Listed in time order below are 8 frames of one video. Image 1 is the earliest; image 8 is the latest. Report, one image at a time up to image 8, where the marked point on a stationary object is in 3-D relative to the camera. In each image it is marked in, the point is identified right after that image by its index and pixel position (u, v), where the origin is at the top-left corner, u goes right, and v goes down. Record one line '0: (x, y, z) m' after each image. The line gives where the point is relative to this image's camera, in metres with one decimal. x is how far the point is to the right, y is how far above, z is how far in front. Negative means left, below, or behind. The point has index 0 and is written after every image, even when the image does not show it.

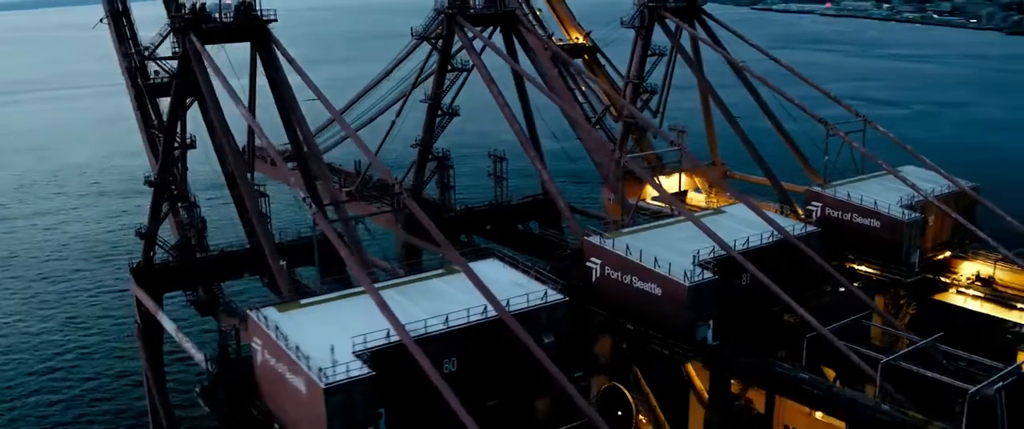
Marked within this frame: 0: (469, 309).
0: (-0.4, -0.9, +11.3) m
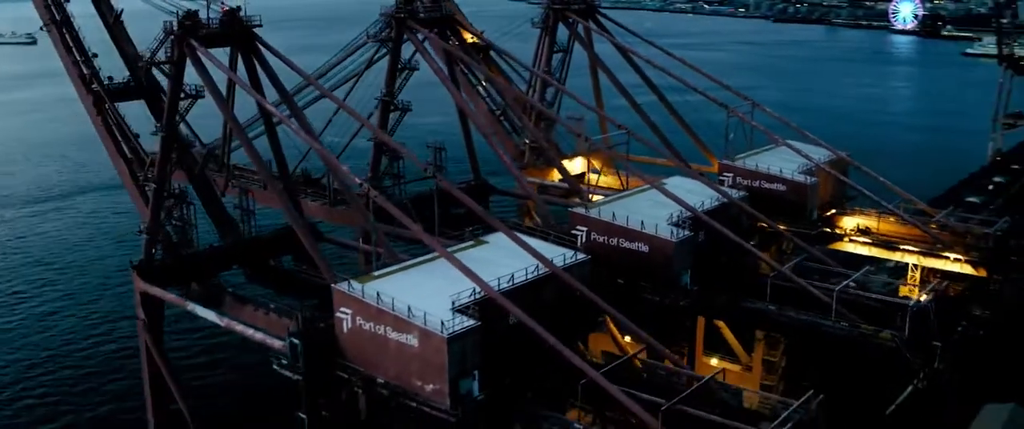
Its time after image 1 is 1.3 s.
0: (+0.1, -0.6, +13.2) m
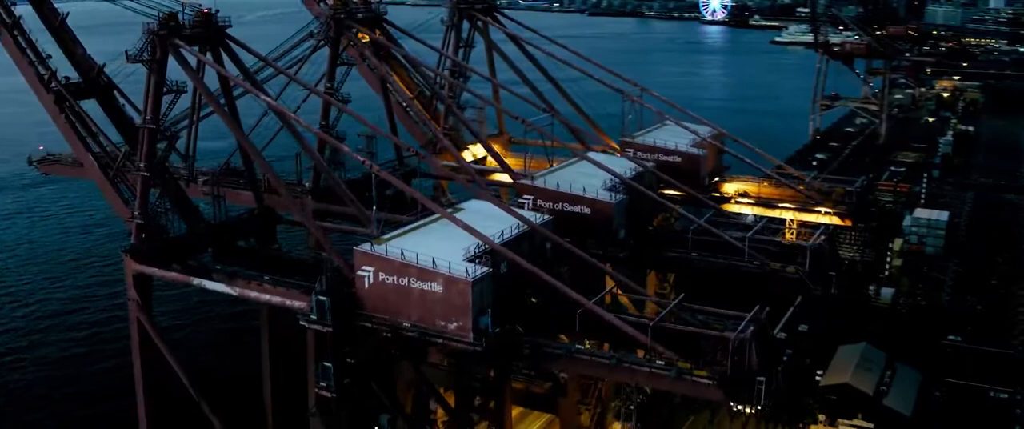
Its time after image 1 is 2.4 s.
0: (-0.1, -0.2, +15.8) m
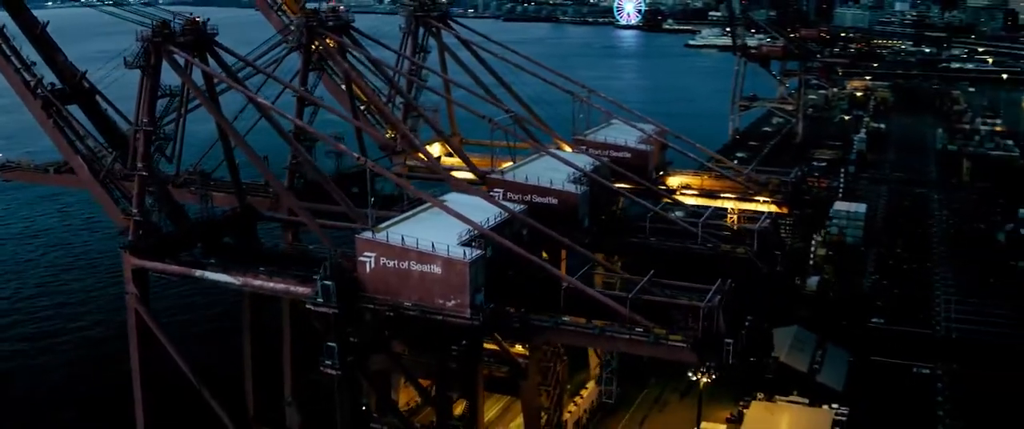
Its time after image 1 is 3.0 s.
0: (-0.3, 0.0, +17.4) m
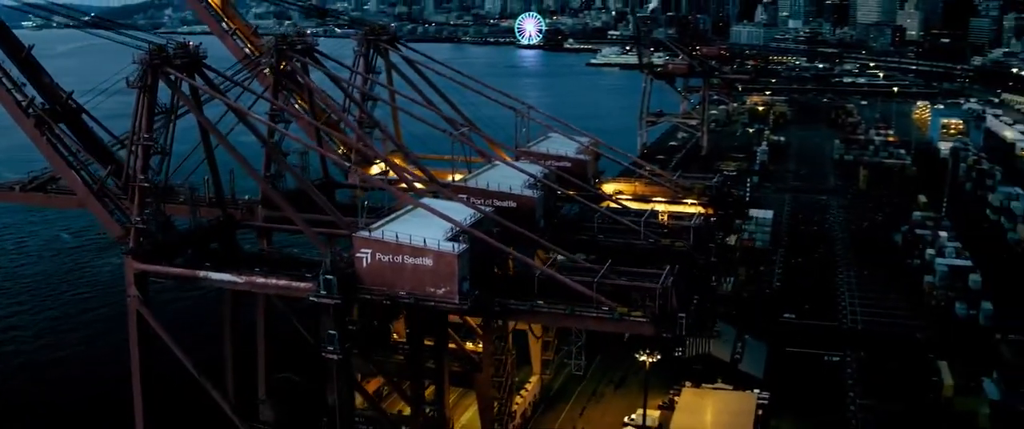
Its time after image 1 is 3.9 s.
0: (-0.7, 0.0, +19.7) m
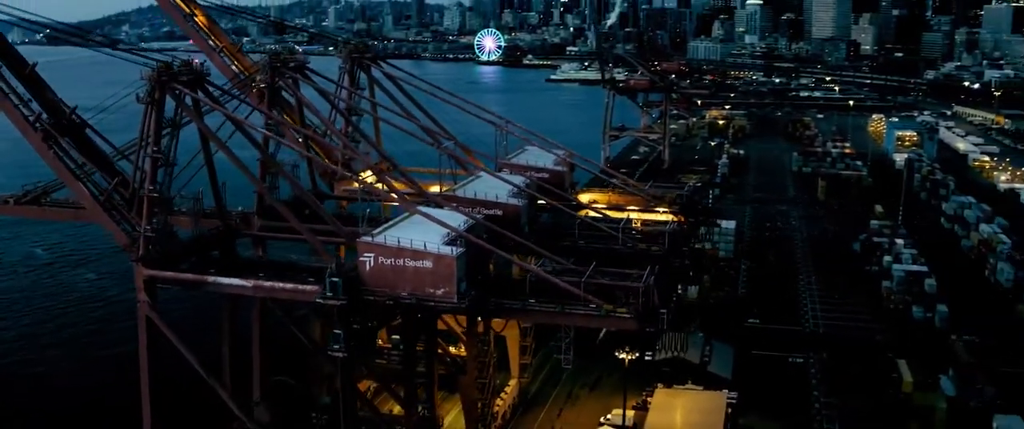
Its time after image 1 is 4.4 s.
0: (-0.9, -0.1, +21.1) m
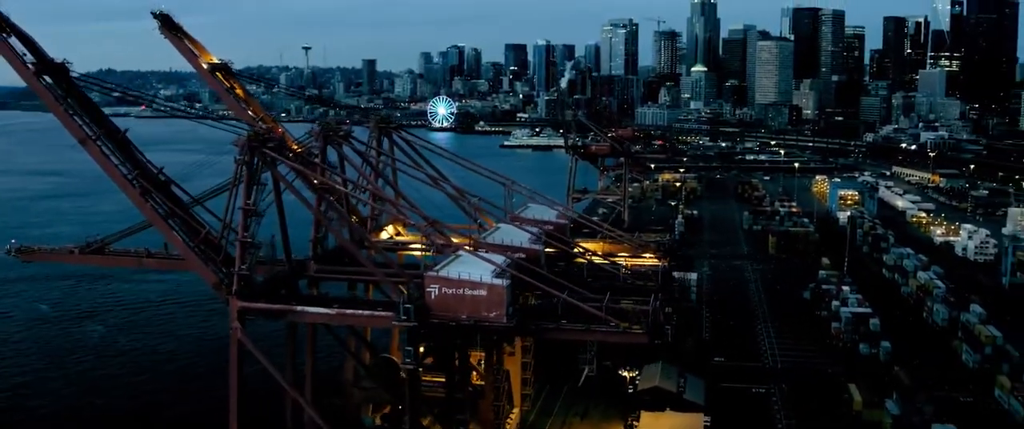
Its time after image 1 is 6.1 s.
0: (-0.2, -1.0, +26.2) m
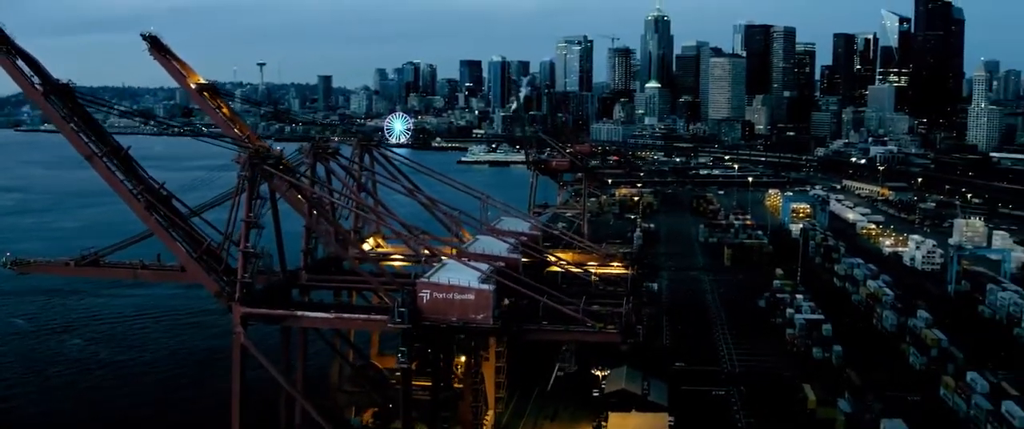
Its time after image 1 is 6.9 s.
0: (-0.6, -1.2, +28.4) m
